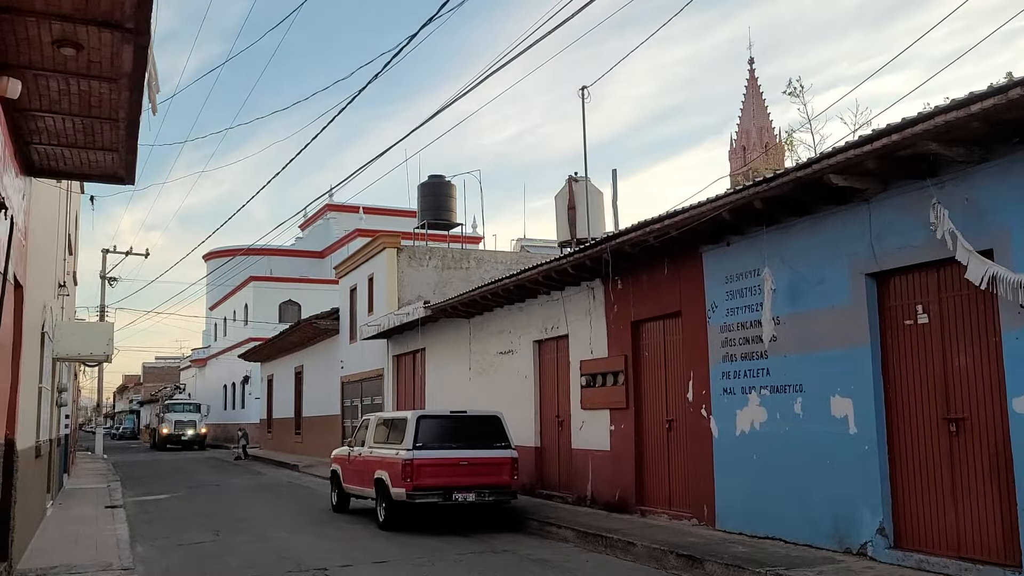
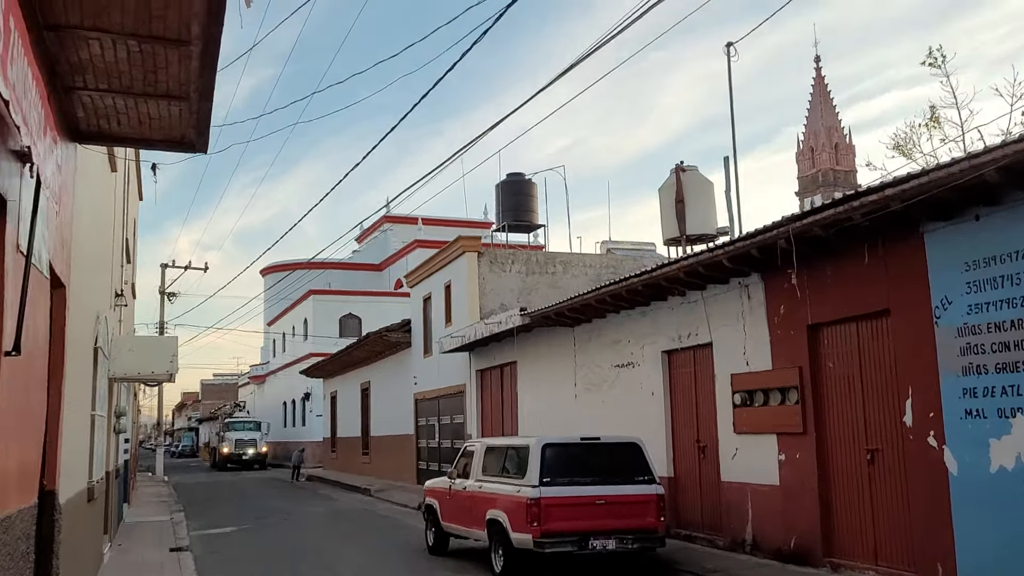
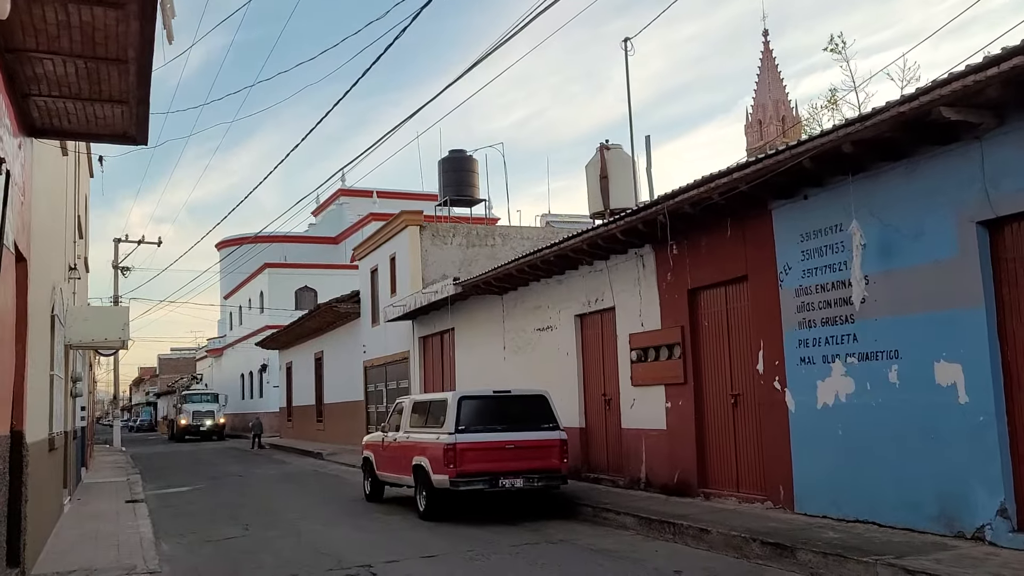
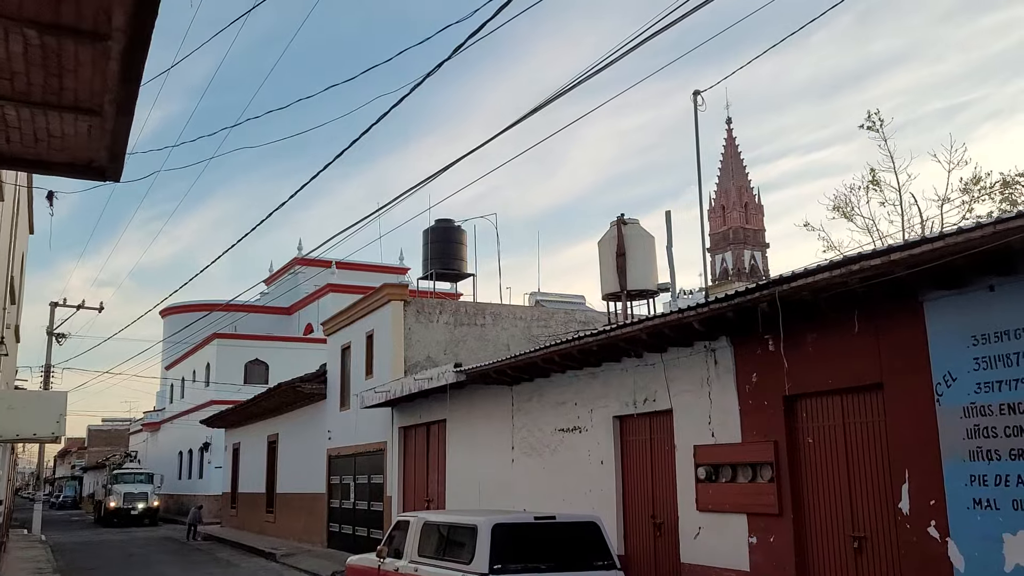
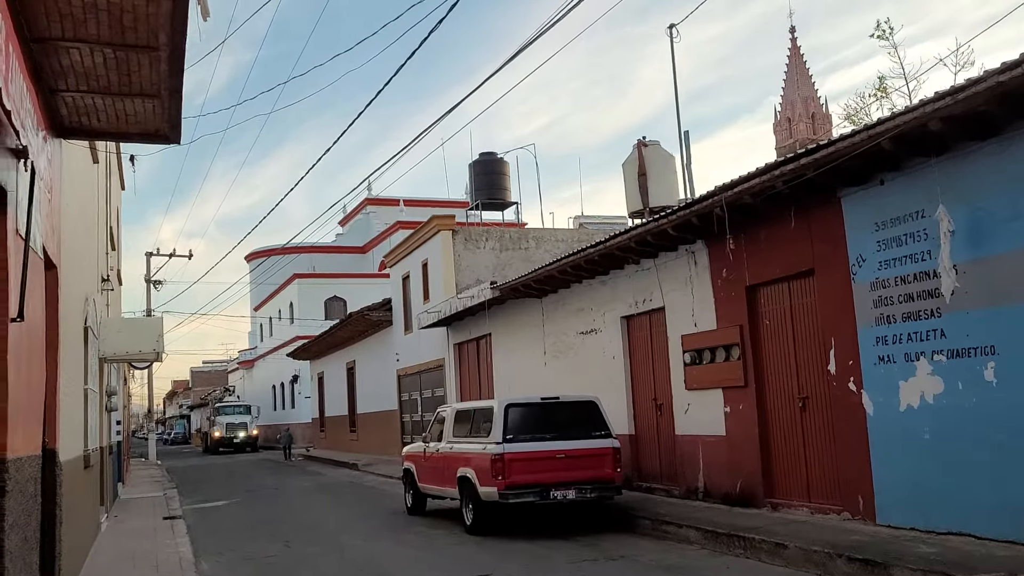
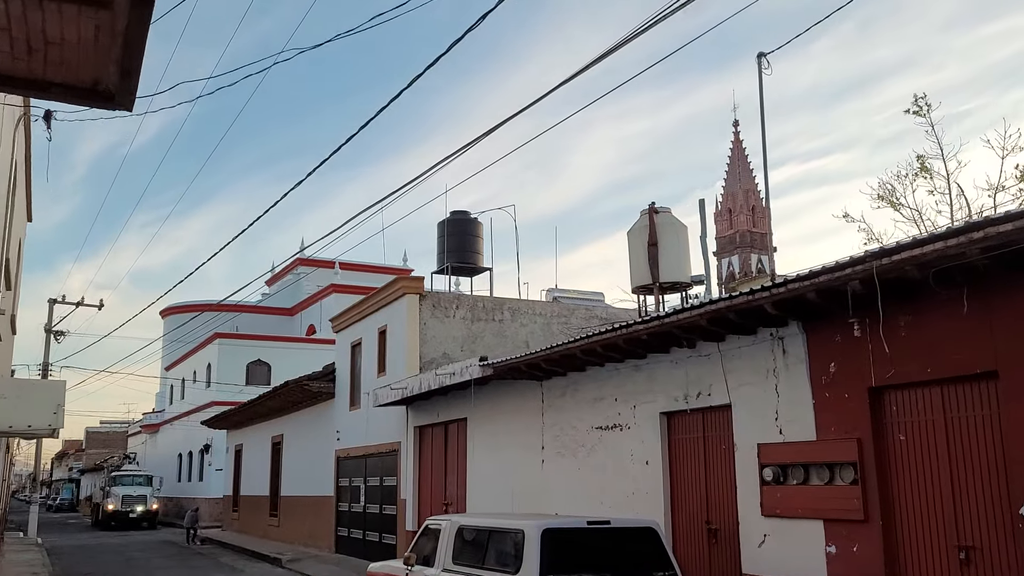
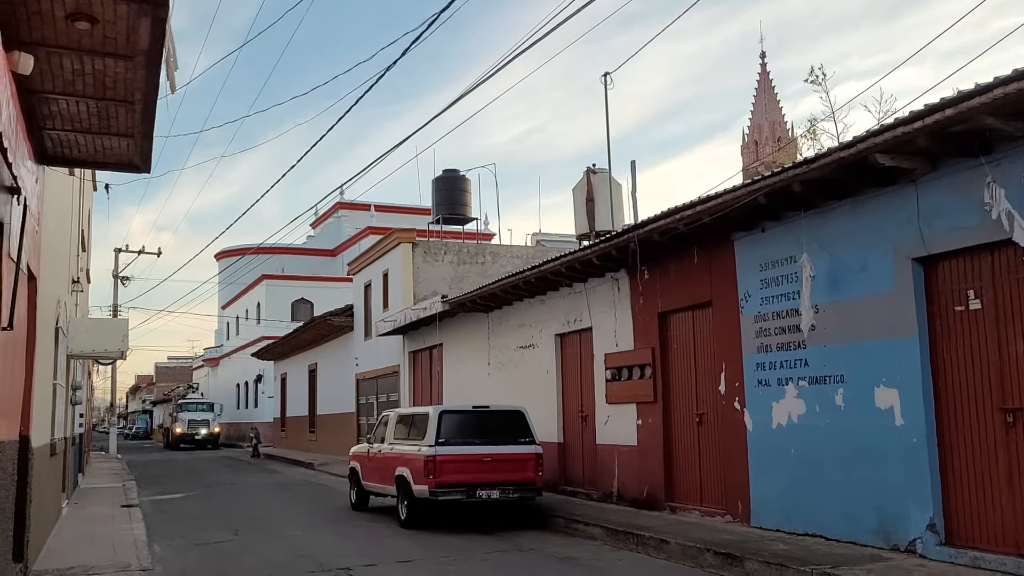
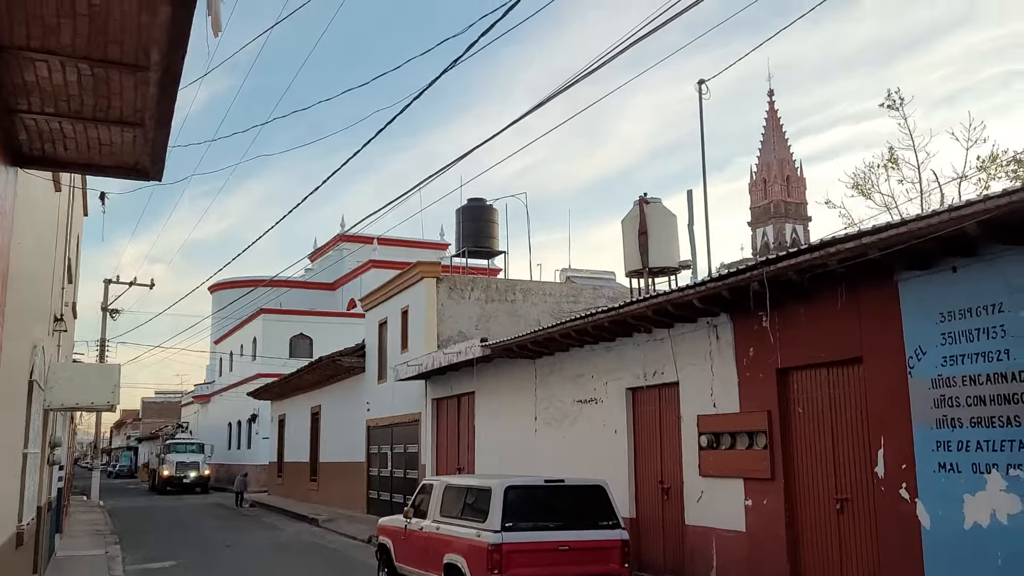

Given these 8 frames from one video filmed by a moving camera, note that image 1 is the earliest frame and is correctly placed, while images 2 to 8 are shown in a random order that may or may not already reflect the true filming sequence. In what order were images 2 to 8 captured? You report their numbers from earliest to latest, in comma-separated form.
7, 3, 5, 2, 8, 4, 6
